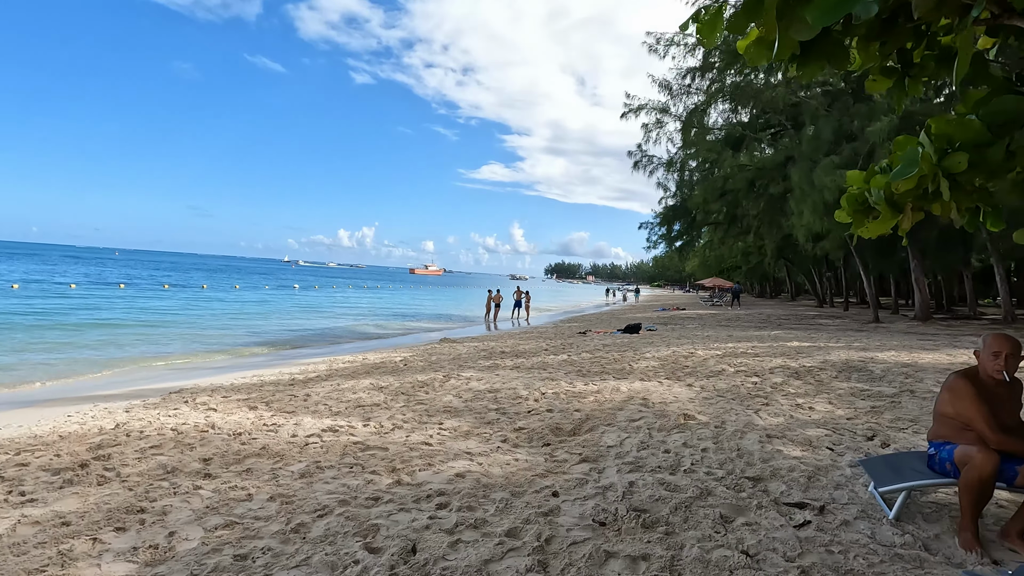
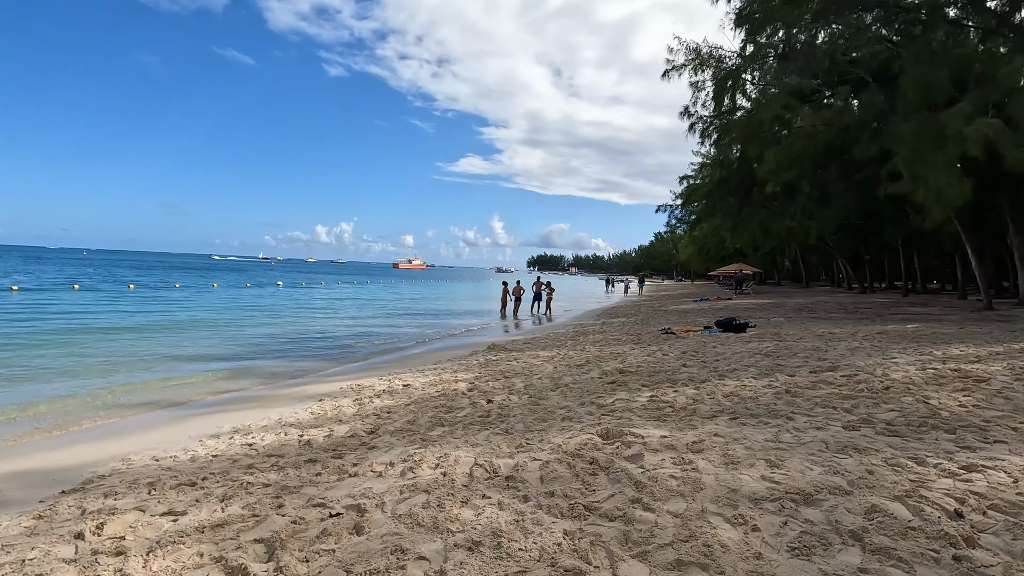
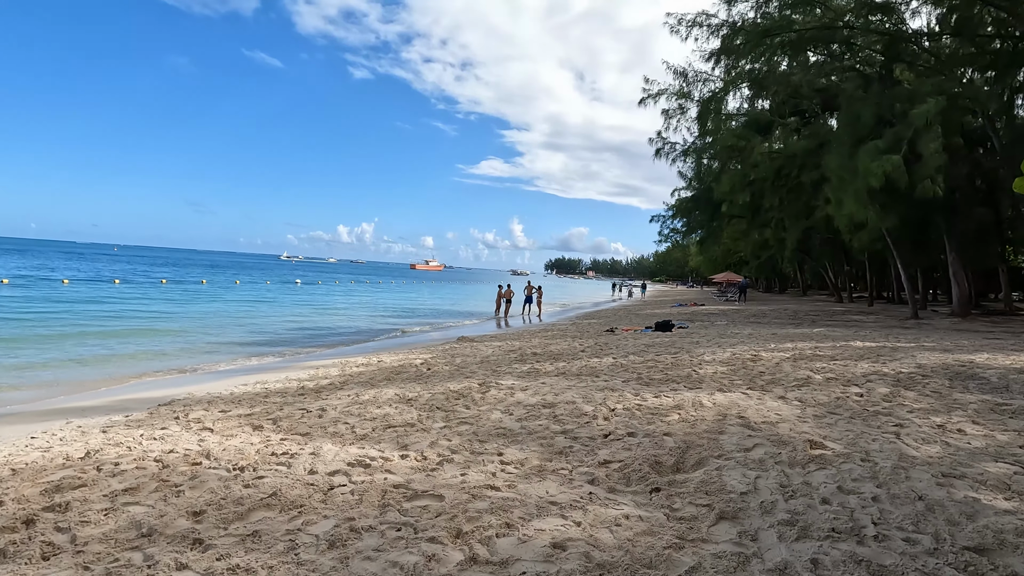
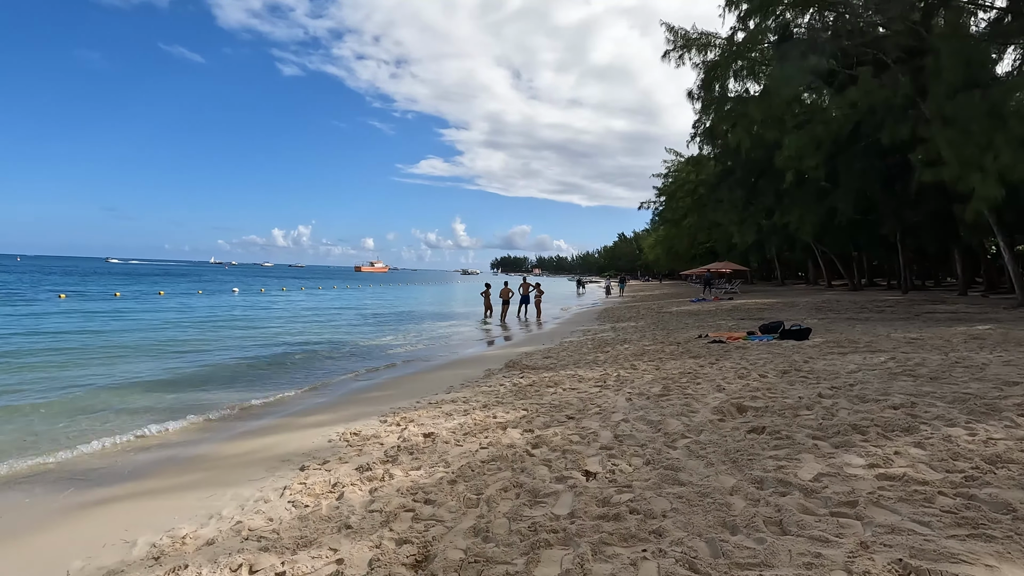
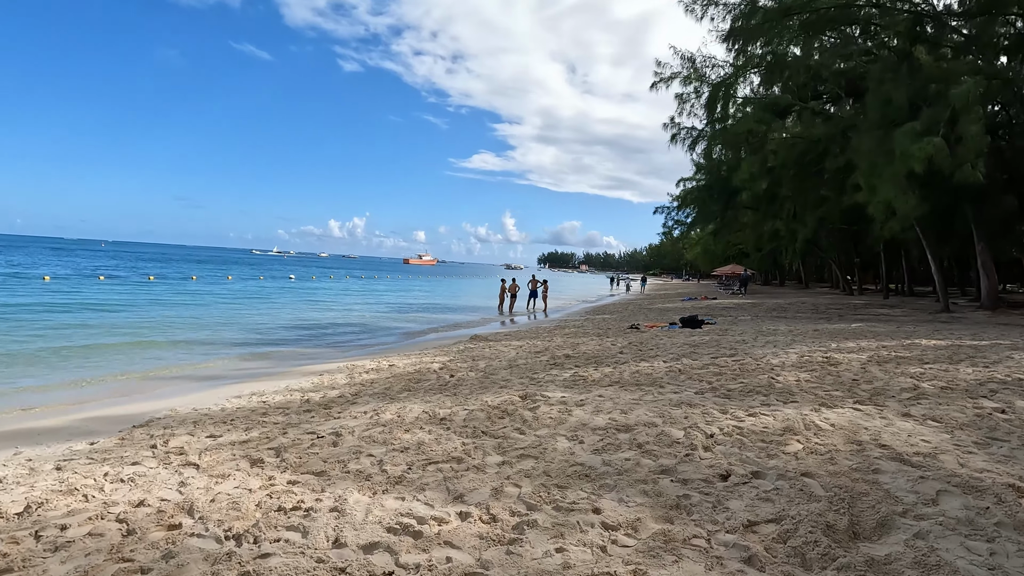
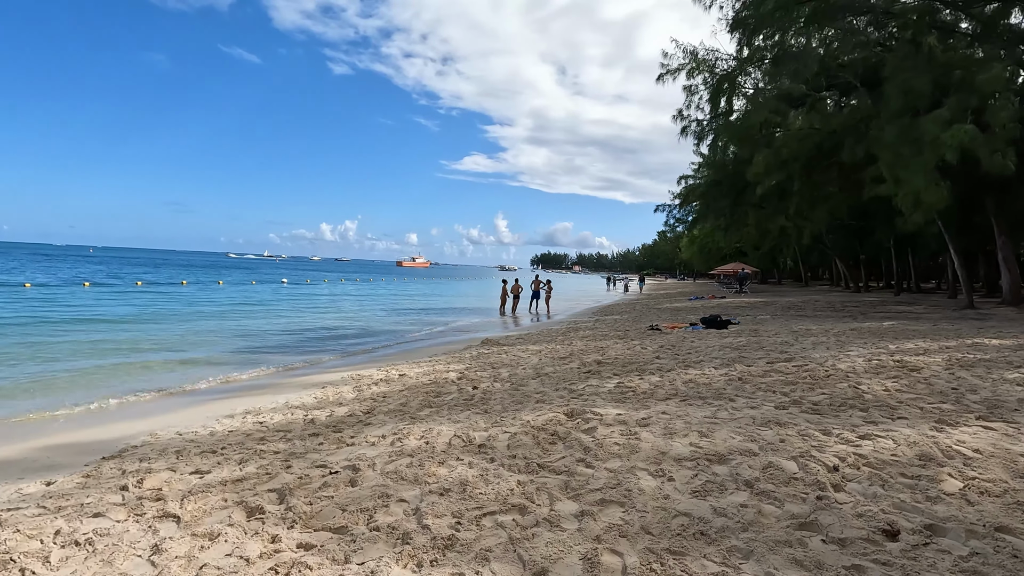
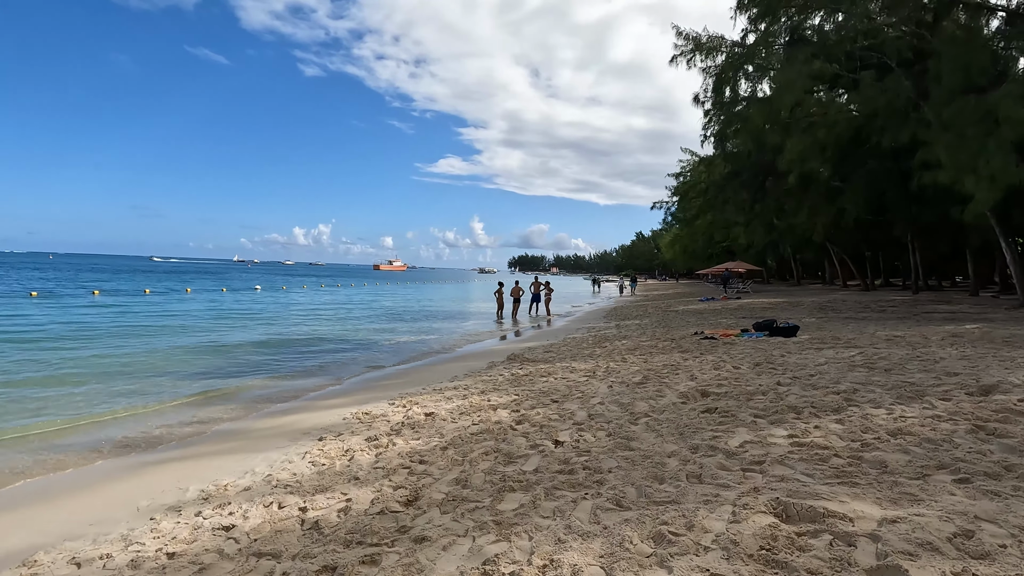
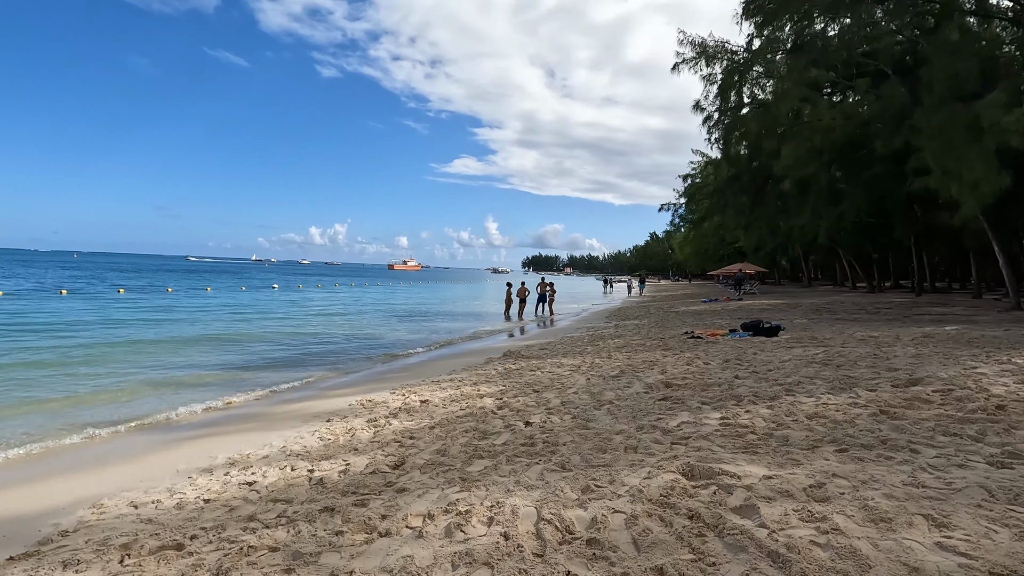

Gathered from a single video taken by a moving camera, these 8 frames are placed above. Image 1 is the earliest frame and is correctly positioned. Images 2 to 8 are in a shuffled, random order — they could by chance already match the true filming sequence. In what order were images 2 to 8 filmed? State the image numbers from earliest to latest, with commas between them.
3, 5, 6, 2, 8, 7, 4
